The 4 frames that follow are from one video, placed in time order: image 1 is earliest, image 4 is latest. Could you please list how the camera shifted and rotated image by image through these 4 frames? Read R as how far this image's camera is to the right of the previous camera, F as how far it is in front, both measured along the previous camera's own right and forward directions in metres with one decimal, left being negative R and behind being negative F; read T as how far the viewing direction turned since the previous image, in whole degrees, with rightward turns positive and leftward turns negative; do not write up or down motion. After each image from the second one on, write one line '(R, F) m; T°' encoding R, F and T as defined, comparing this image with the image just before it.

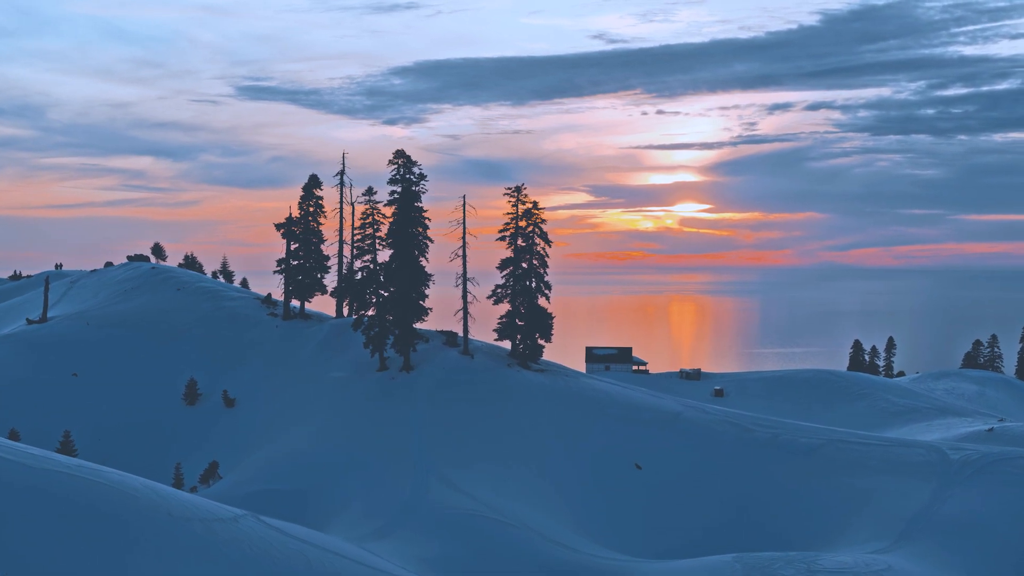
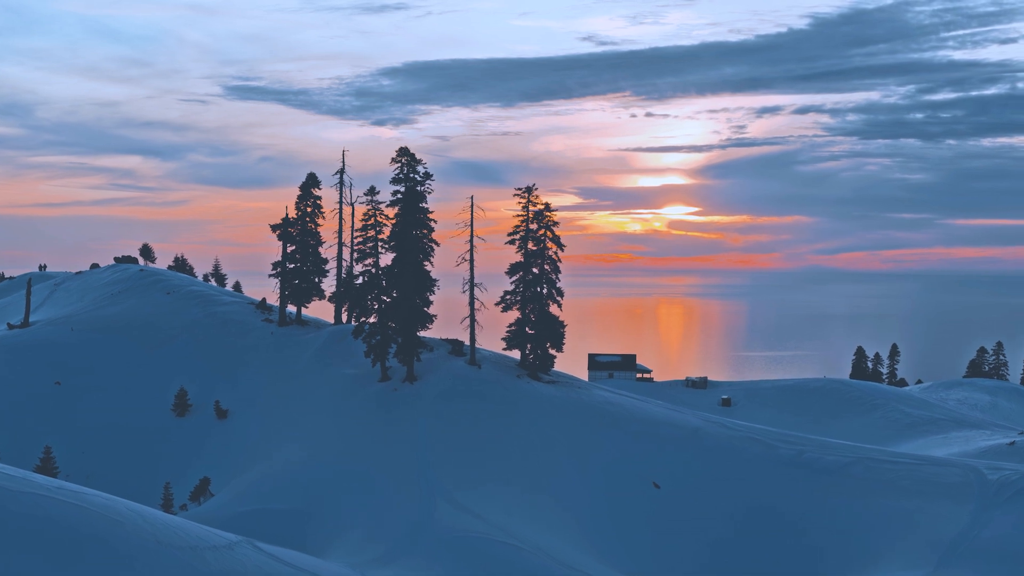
(-0.3, +0.7) m; +1°
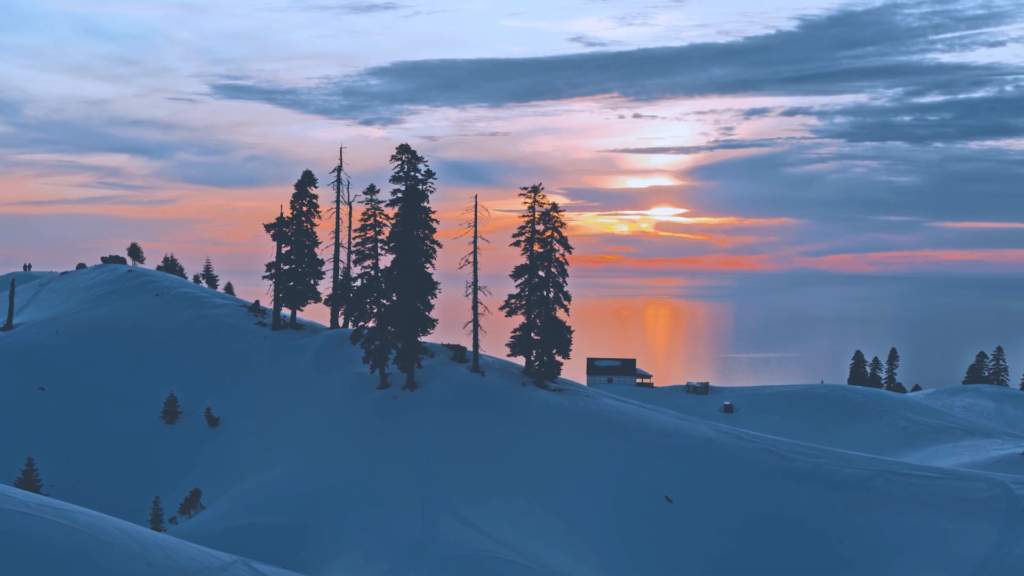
(-0.2, +0.5) m; +1°
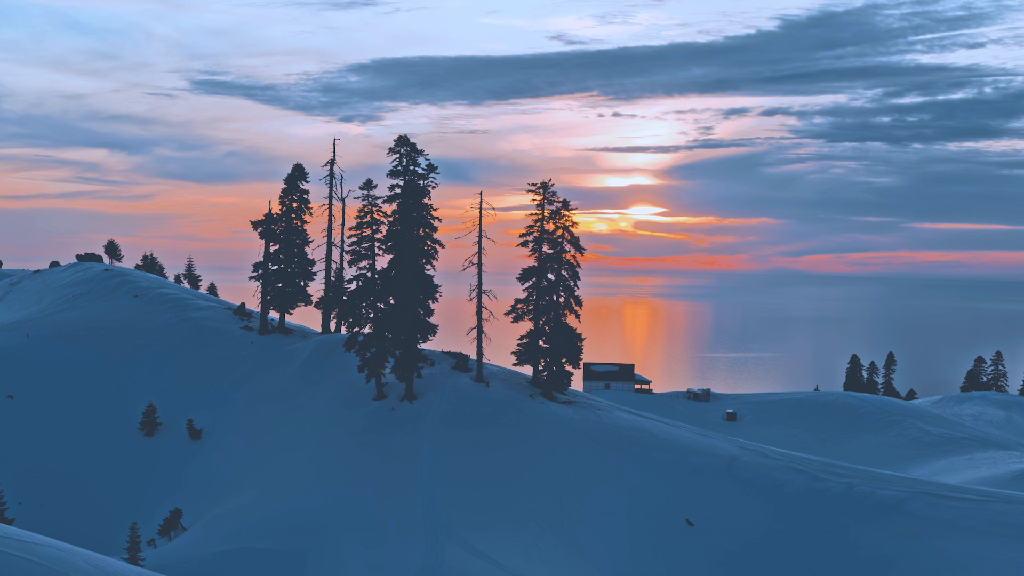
(-0.4, +0.8) m; +1°
